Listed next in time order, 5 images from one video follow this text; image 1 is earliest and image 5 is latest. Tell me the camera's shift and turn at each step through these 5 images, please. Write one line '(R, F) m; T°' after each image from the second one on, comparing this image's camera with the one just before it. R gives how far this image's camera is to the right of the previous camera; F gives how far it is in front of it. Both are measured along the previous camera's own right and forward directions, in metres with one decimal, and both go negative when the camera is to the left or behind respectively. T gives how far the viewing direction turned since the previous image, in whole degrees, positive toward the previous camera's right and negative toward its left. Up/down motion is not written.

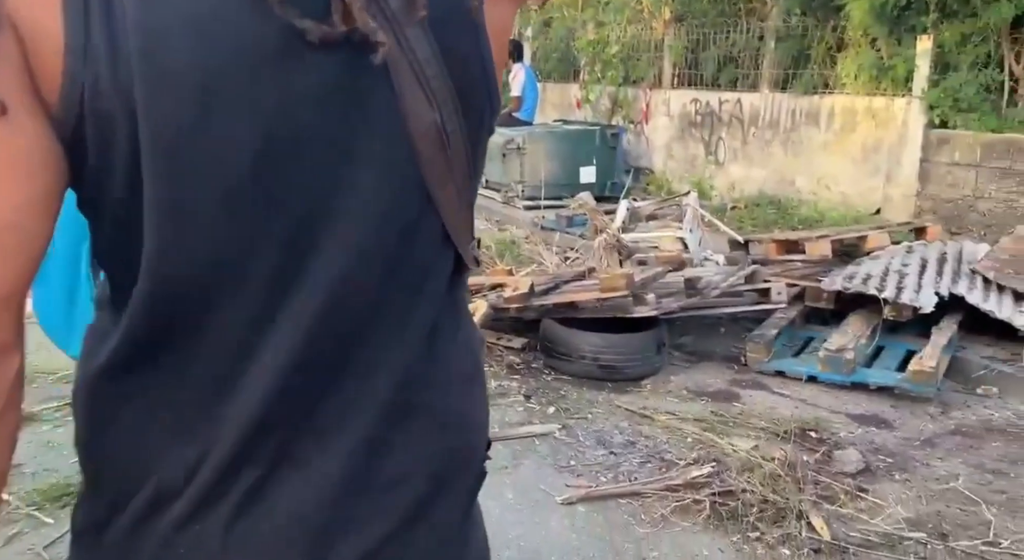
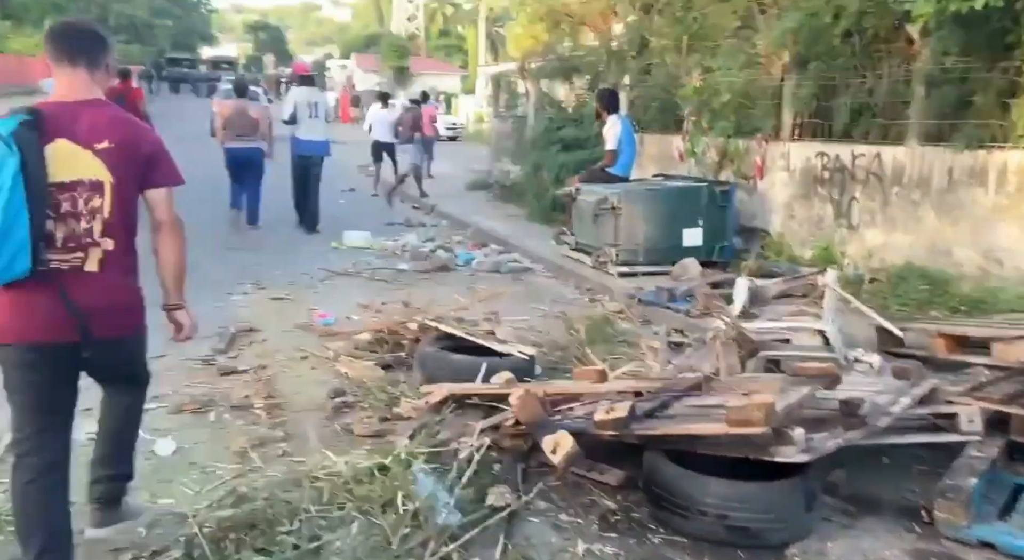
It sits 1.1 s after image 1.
(0.0, +0.9) m; -6°
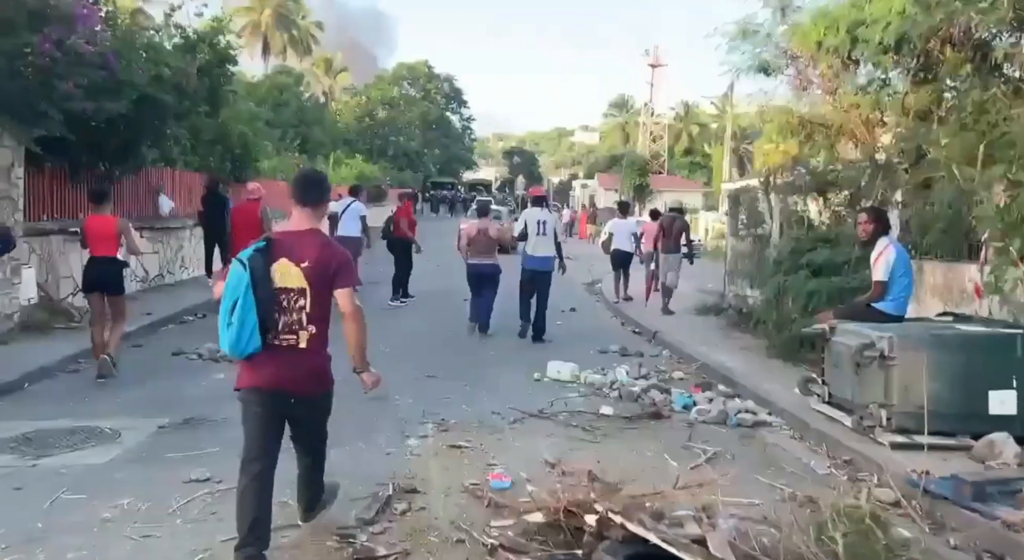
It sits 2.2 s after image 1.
(+0.1, +1.3) m; -16°
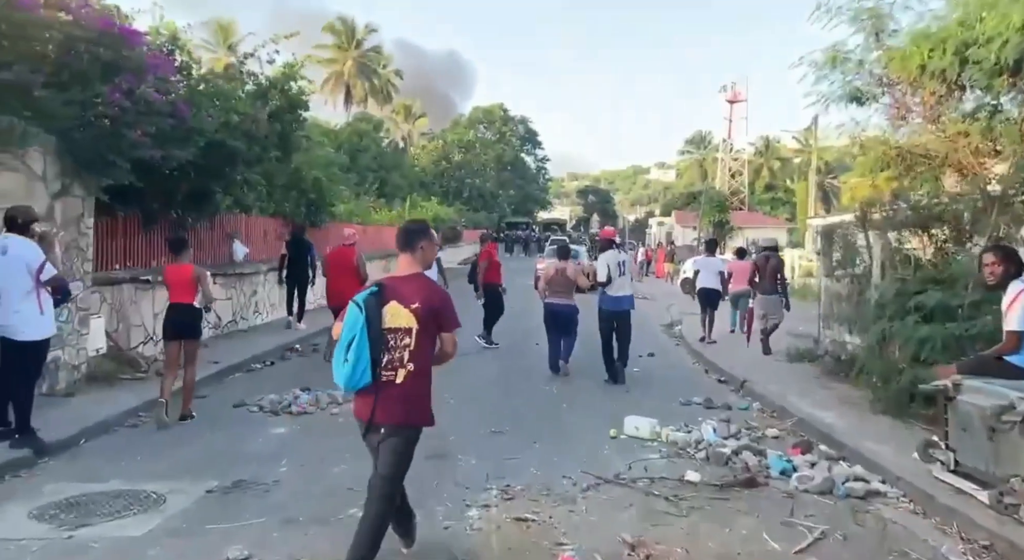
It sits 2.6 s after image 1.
(0.0, +0.6) m; -5°
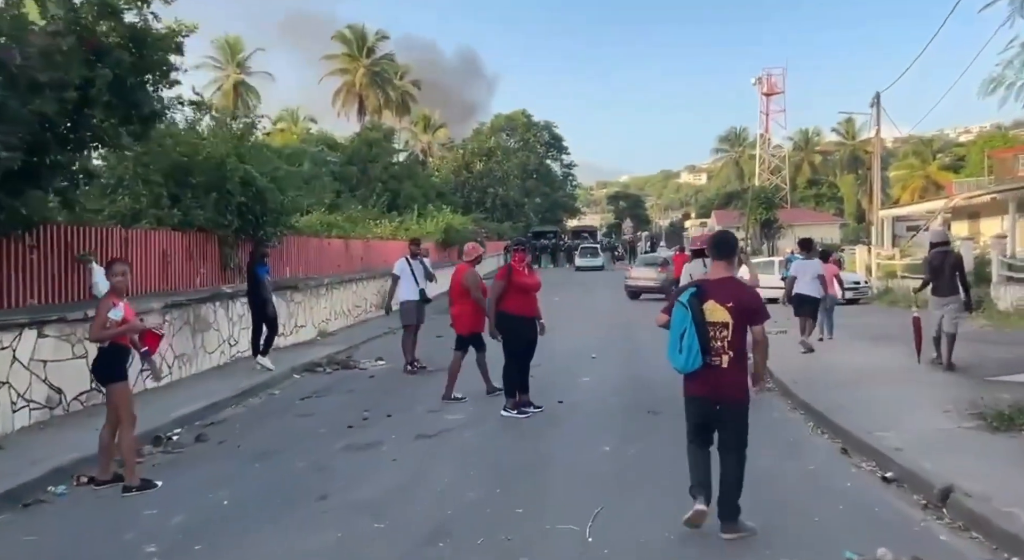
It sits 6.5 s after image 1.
(+0.4, +6.0) m; -2°
